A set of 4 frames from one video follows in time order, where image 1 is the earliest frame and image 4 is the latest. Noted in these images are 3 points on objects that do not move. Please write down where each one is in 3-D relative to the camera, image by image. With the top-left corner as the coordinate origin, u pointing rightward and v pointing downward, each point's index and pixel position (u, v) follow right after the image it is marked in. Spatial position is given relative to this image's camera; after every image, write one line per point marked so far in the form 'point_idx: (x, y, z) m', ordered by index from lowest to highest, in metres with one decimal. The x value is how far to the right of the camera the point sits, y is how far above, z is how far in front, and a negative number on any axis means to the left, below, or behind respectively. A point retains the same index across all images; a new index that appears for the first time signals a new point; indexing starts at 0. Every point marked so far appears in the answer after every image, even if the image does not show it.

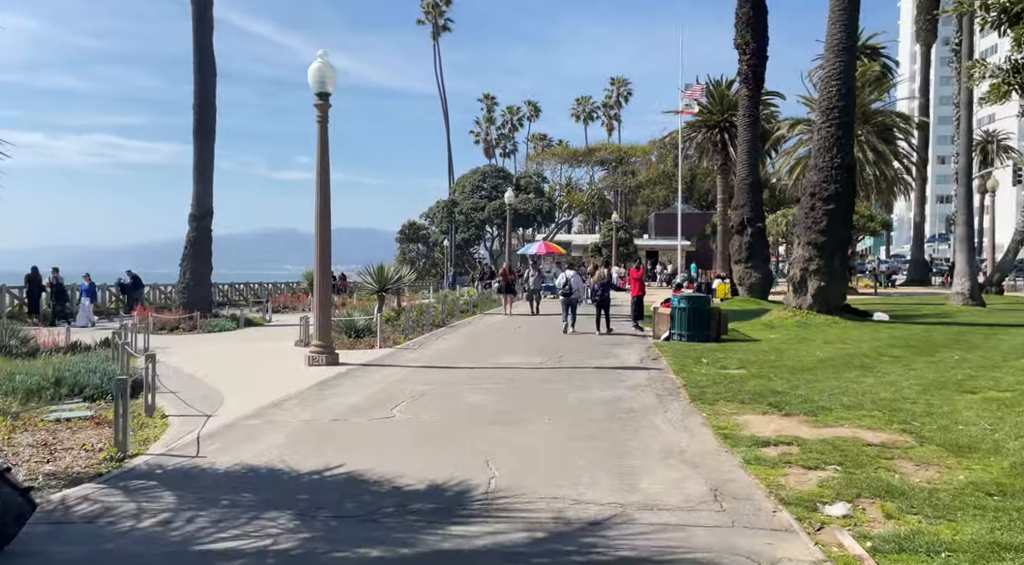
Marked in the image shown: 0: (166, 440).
0: (-3.3, -1.5, +8.5) m
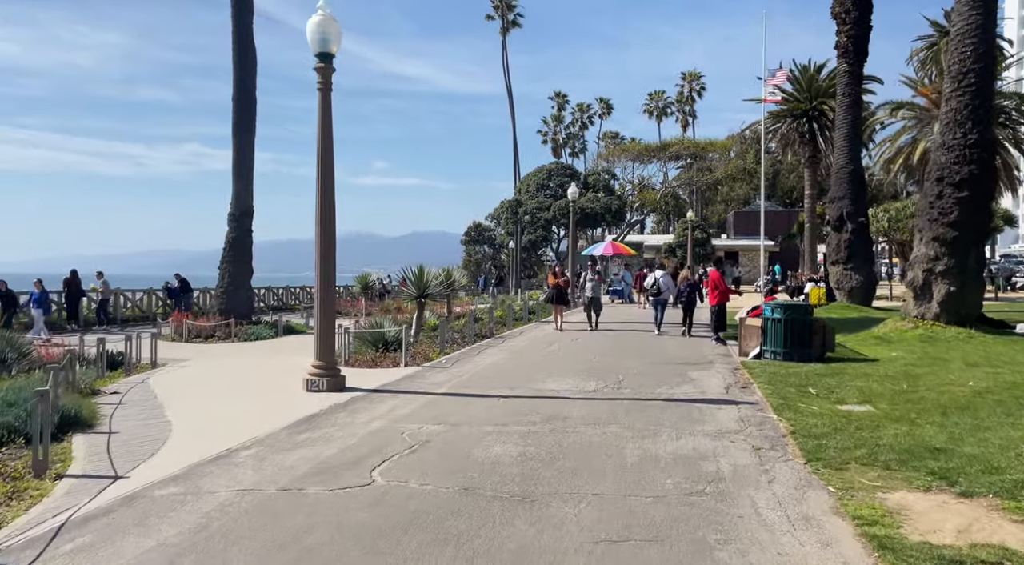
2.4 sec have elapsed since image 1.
0: (-3.2, -1.6, +5.7) m
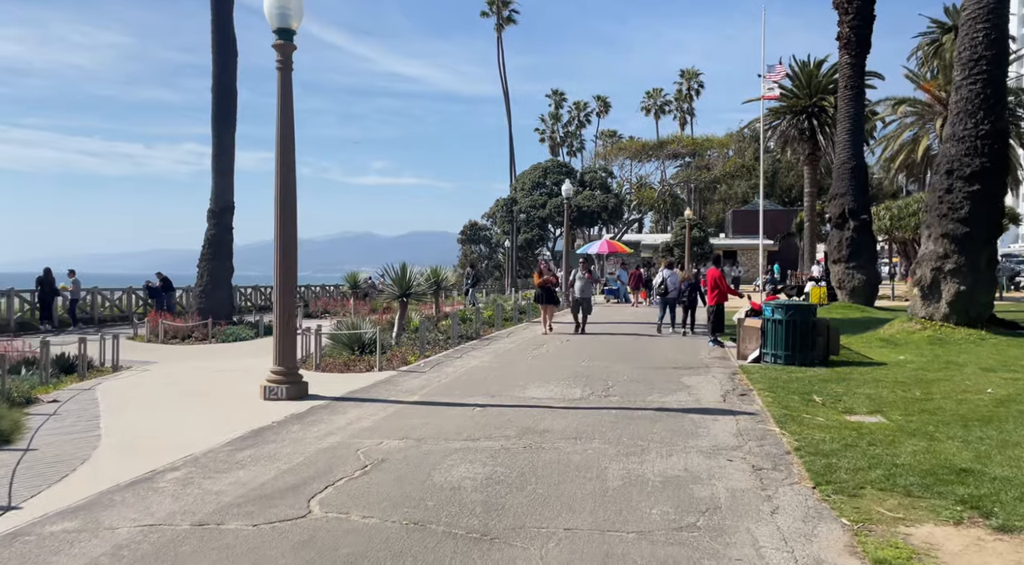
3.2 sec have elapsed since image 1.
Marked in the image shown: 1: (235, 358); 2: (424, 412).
0: (-3.5, -1.5, +4.7) m
1: (-5.5, -1.5, +17.5) m
2: (-1.0, -1.4, +9.6) m
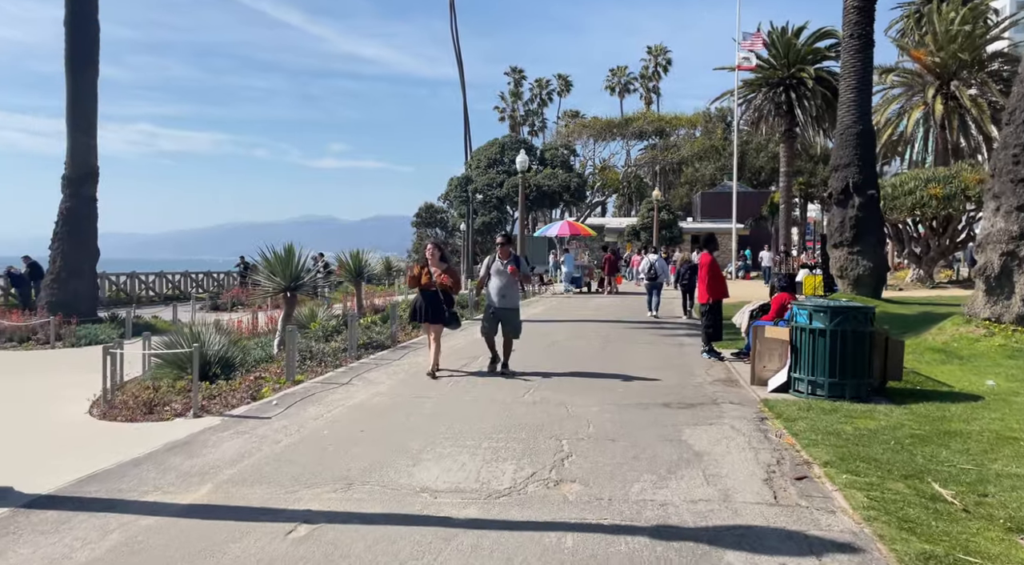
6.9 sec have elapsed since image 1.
0: (-4.0, -1.6, -0.3) m
1: (-6.7, -1.3, +12.4) m
2: (-1.8, -1.4, +4.6) m
